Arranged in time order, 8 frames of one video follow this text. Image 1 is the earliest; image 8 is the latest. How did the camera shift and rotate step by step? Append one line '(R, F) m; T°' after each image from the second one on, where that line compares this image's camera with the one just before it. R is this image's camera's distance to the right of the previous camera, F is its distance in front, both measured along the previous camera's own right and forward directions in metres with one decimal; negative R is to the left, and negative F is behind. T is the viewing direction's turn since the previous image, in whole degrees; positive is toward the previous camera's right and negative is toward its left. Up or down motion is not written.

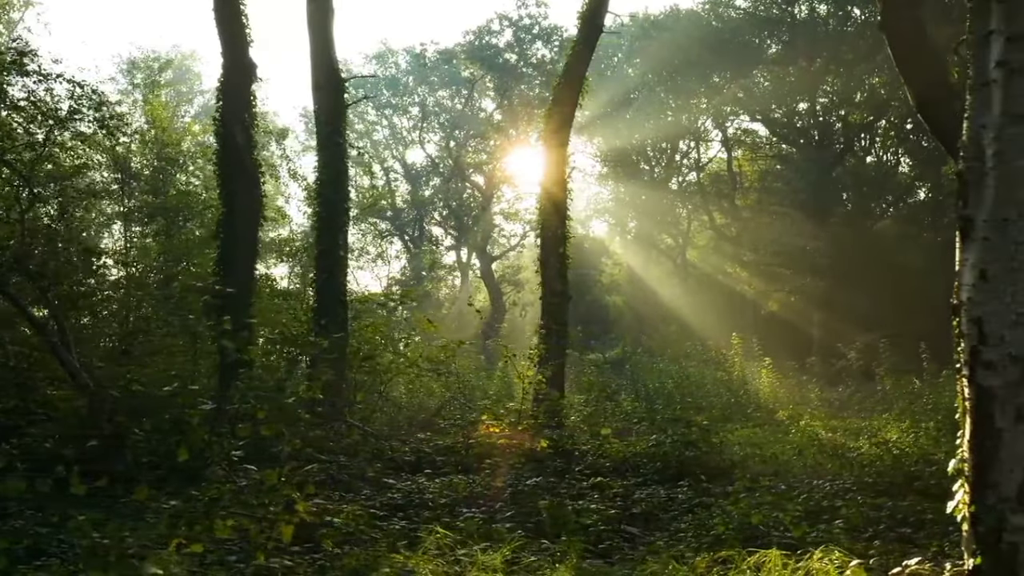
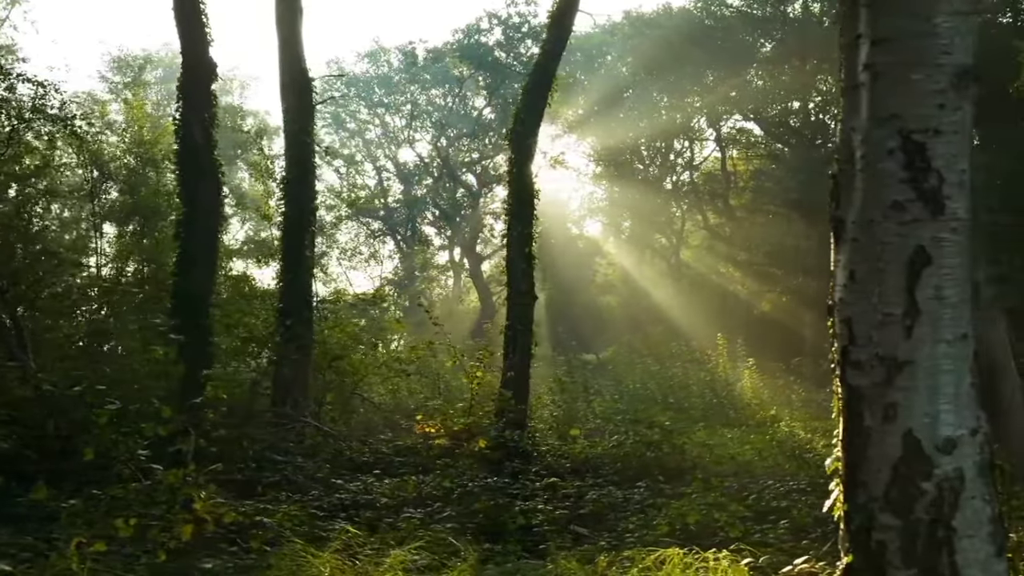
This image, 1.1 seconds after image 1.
(+0.4, 0.0) m; +1°
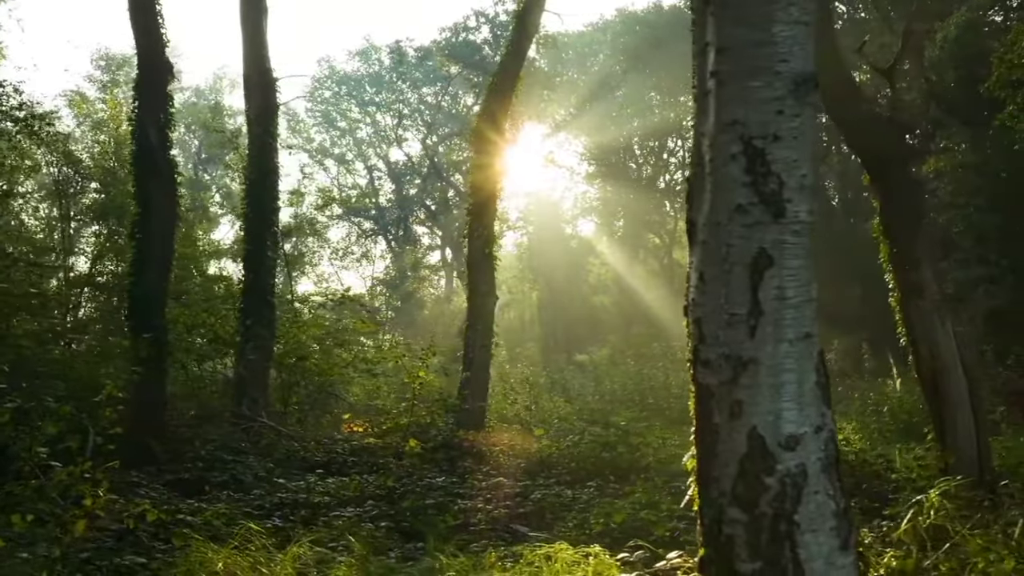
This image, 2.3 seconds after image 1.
(+0.5, -0.1) m; +1°
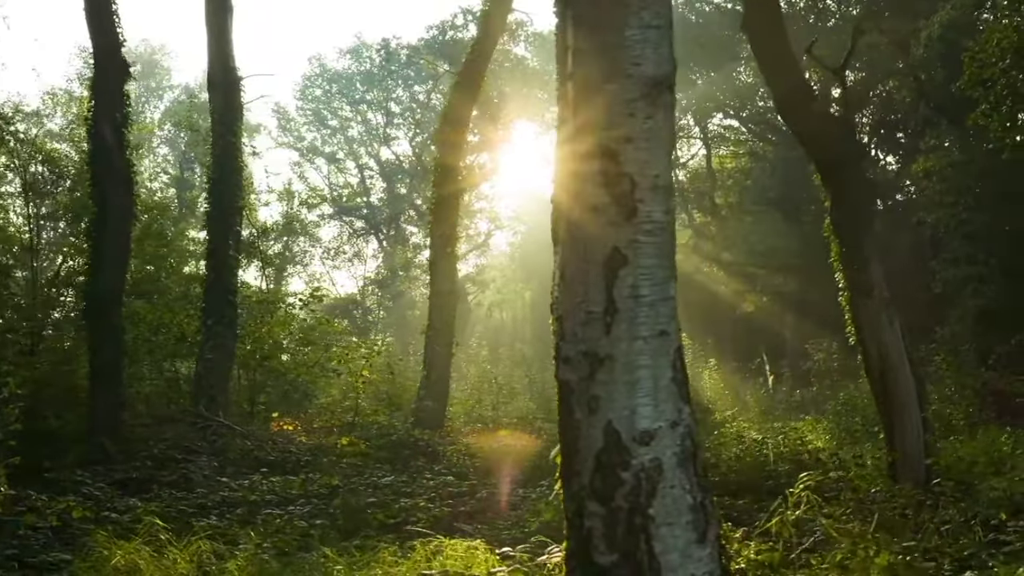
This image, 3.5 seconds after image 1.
(+0.4, -0.1) m; +1°
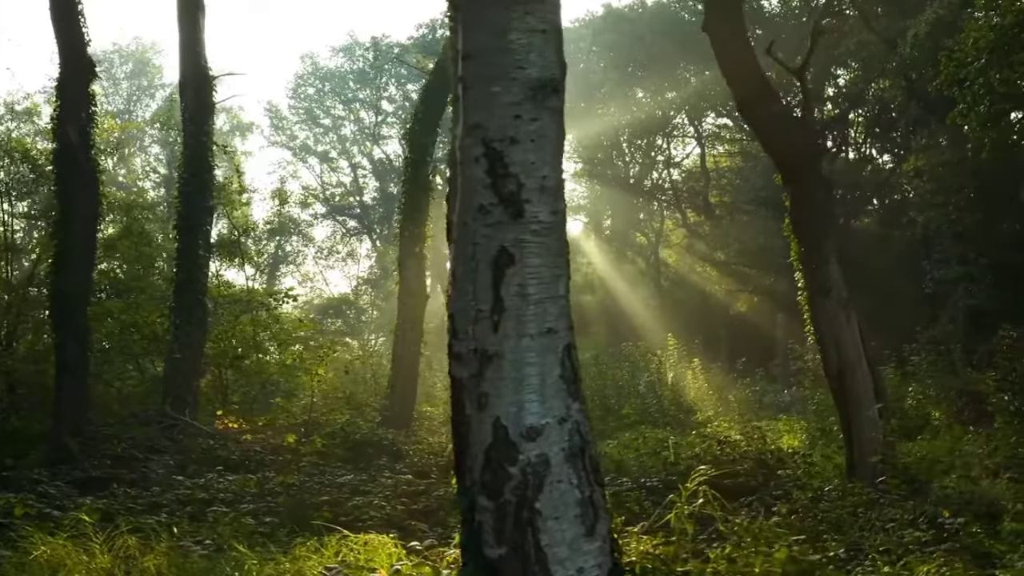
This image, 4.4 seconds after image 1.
(+0.4, -0.1) m; +1°
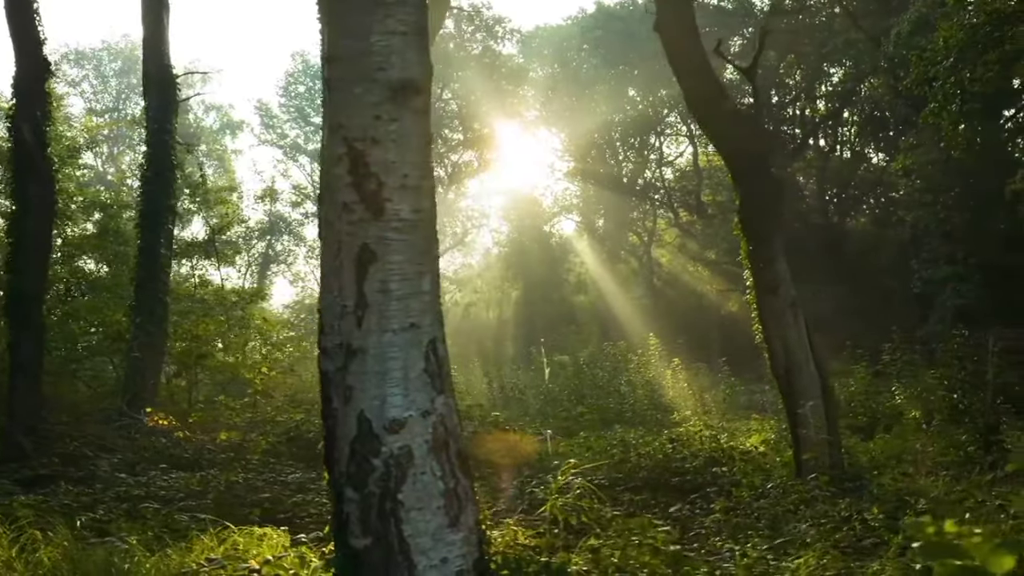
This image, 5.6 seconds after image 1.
(+0.5, -0.1) m; +1°
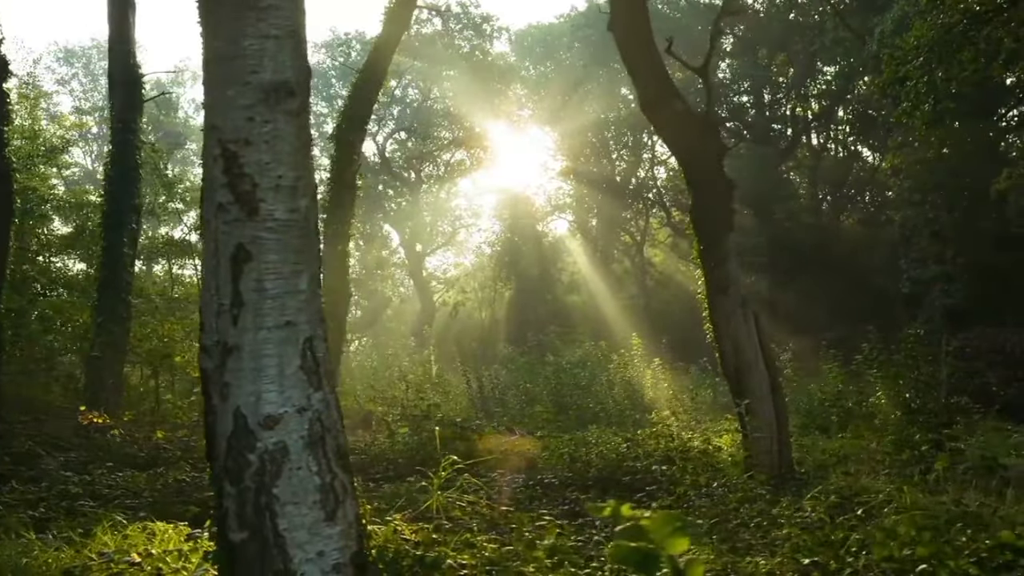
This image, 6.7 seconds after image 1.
(+0.4, -0.1) m; +1°
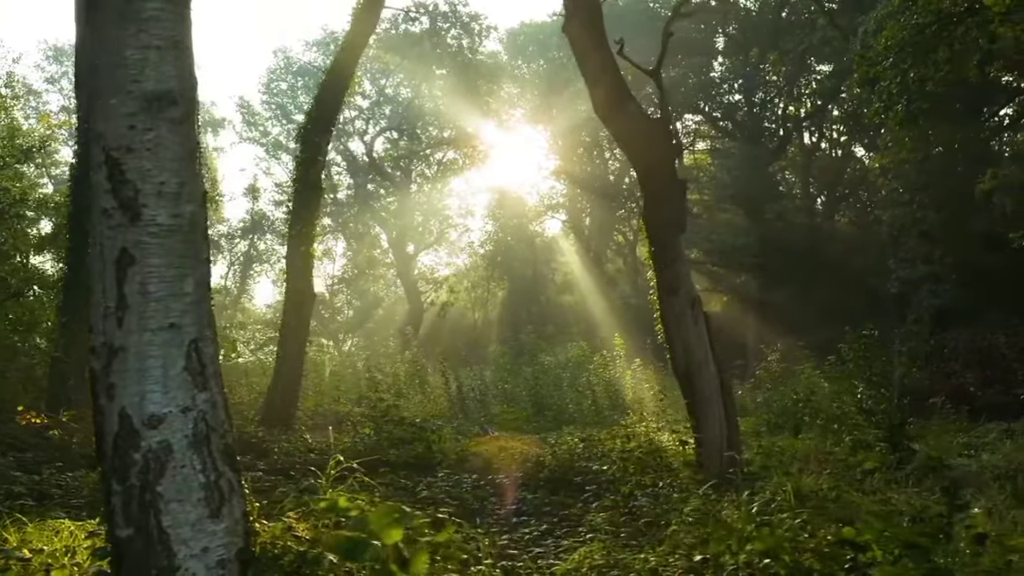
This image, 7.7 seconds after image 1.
(+0.4, -0.1) m; +1°
